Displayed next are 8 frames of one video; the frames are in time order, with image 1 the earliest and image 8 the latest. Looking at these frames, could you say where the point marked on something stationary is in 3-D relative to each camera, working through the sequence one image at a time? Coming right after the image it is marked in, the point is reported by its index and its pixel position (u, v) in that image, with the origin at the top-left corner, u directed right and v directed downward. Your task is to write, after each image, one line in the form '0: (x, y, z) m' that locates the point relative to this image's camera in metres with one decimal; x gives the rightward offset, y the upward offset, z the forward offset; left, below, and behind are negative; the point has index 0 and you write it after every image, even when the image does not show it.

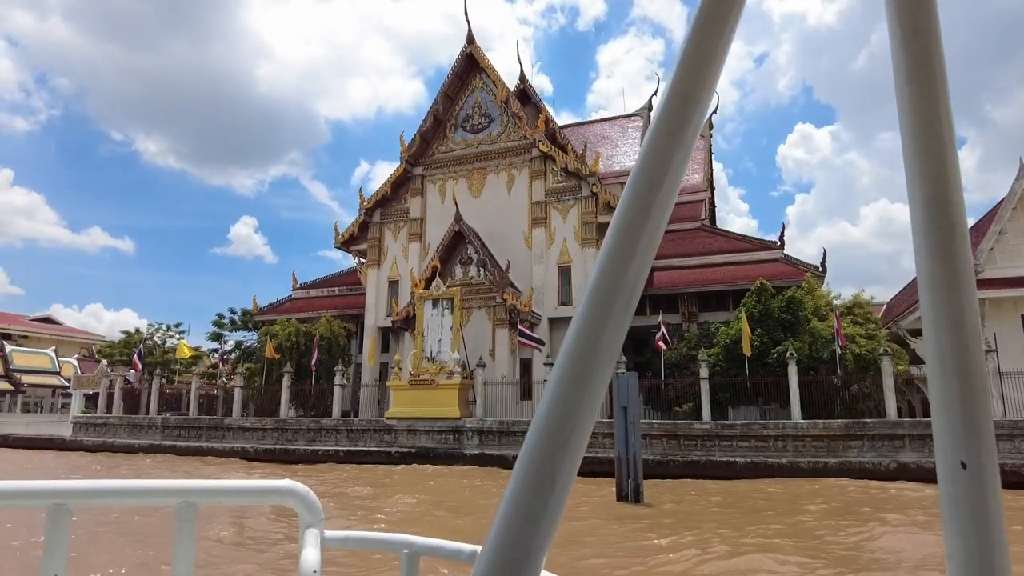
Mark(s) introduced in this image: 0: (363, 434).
0: (-3.8, -3.2, +13.8) m
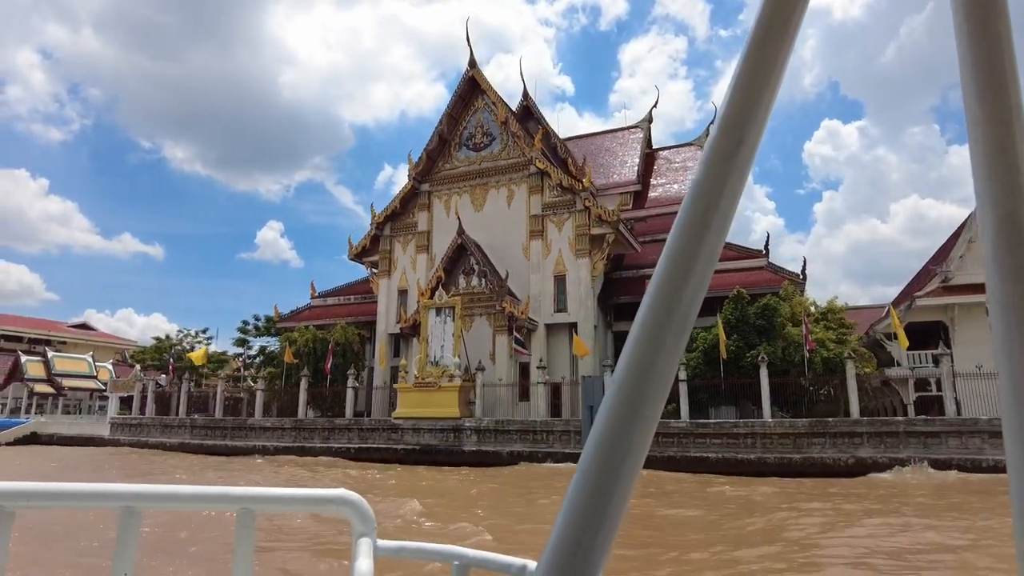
0: (-3.4, -3.3, +14.2) m
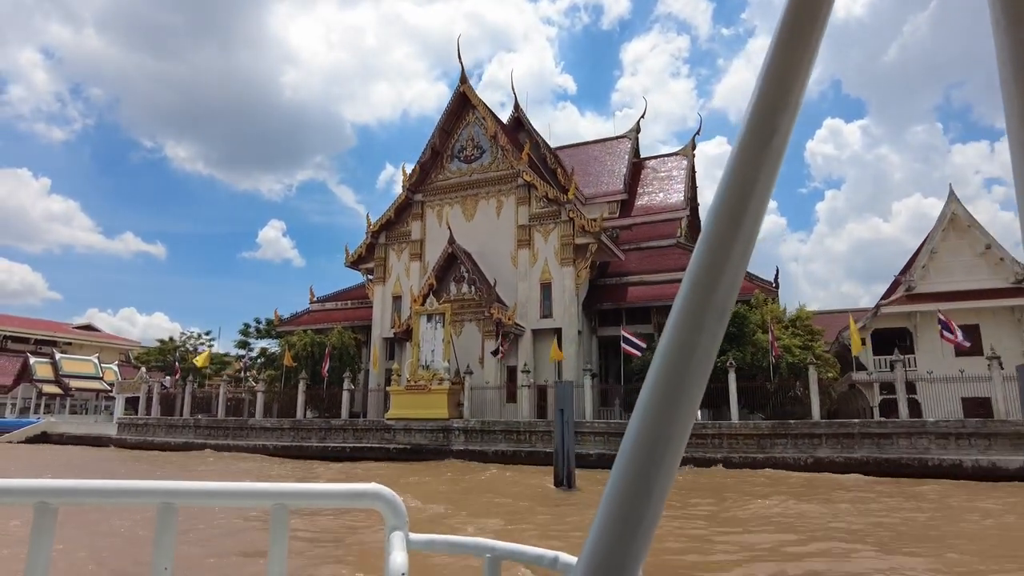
0: (-3.5, -3.3, +14.4) m
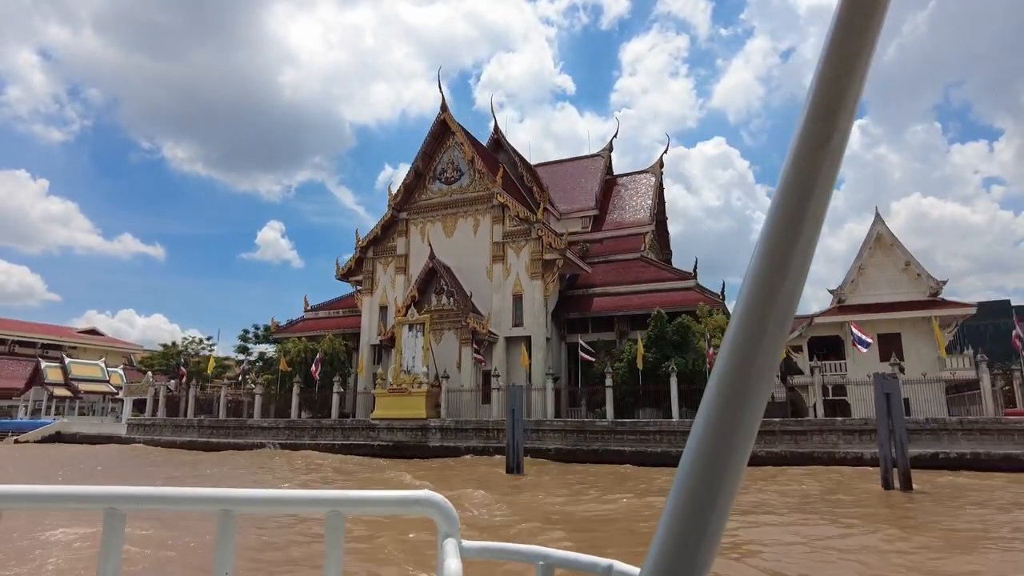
0: (-3.7, -3.4, +14.9) m
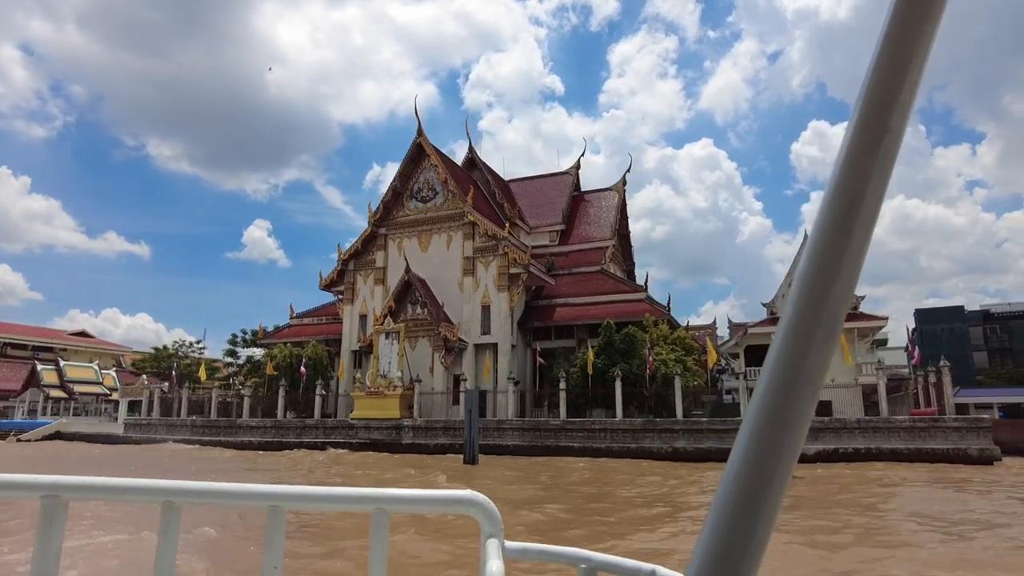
0: (-4.2, -3.5, +15.3) m
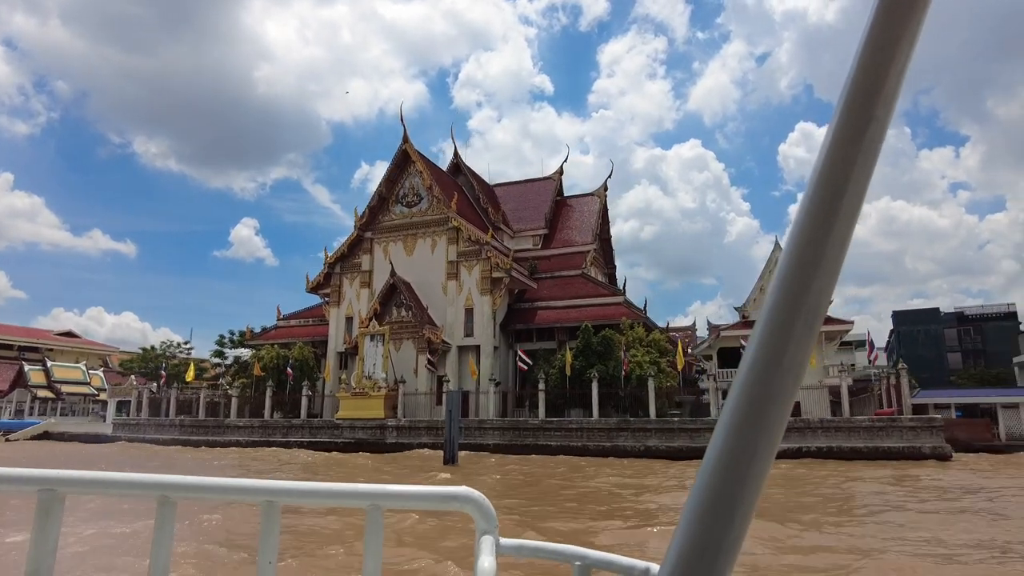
0: (-4.5, -3.5, +15.3) m
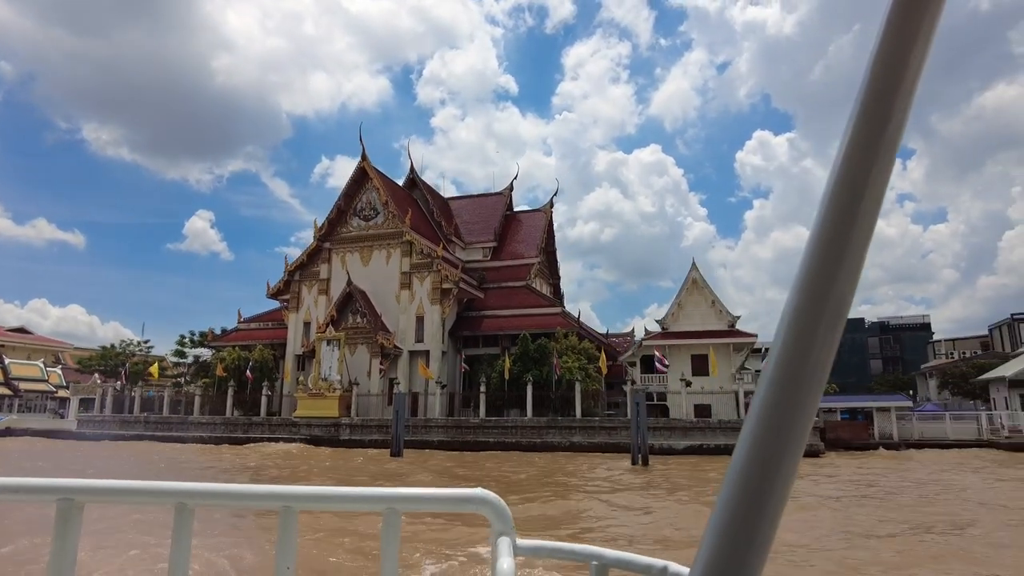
0: (-5.7, -3.5, +15.5) m
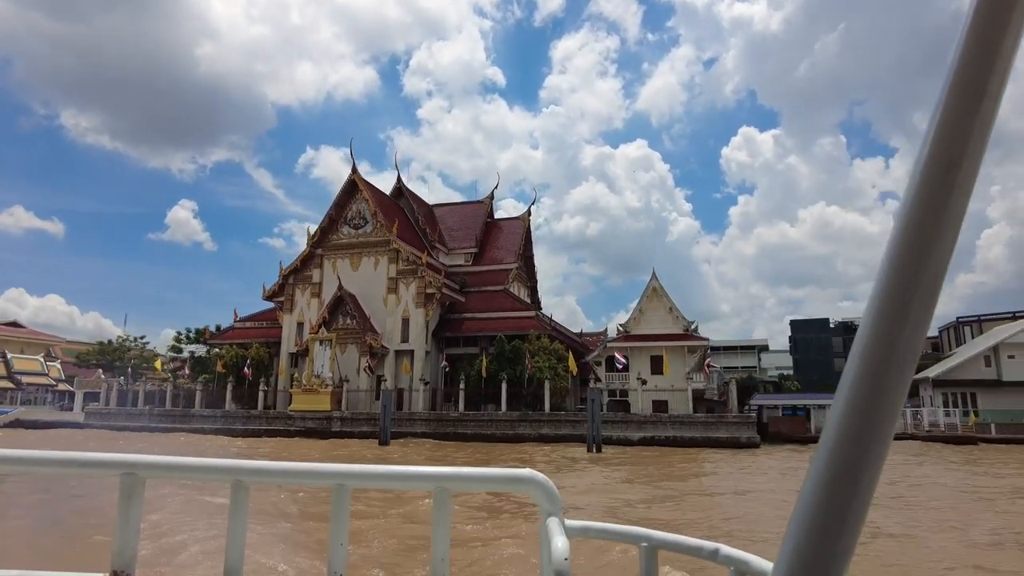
0: (-6.1, -3.4, +16.0) m
